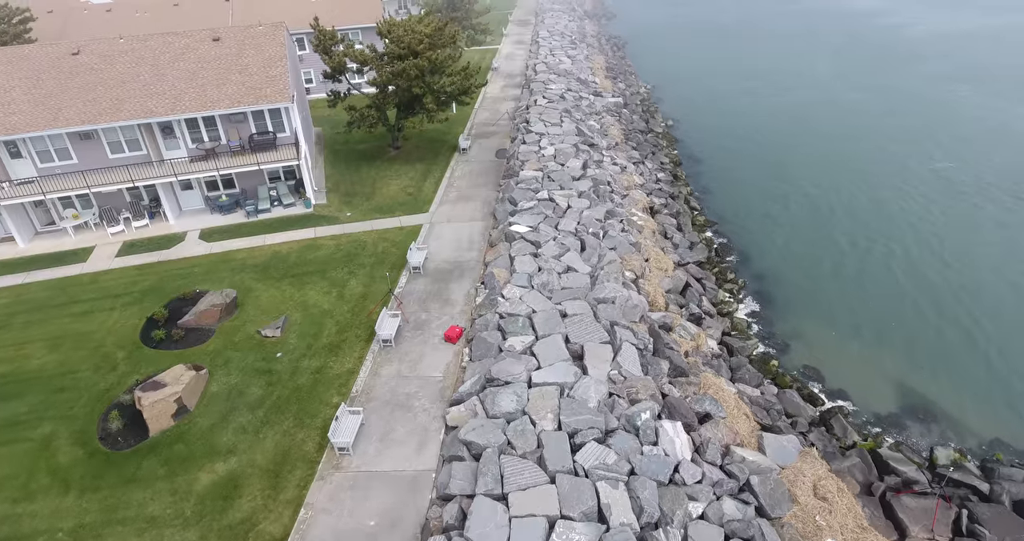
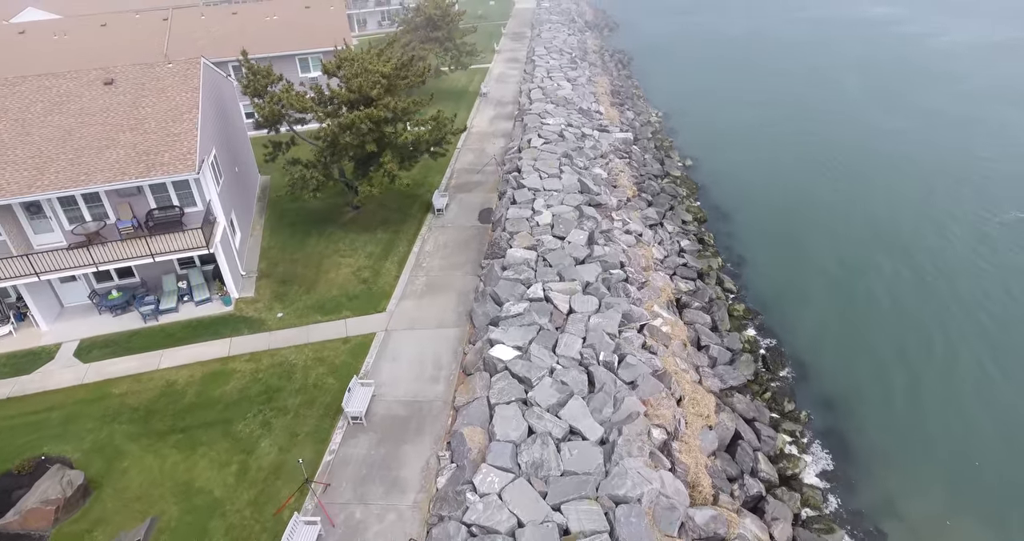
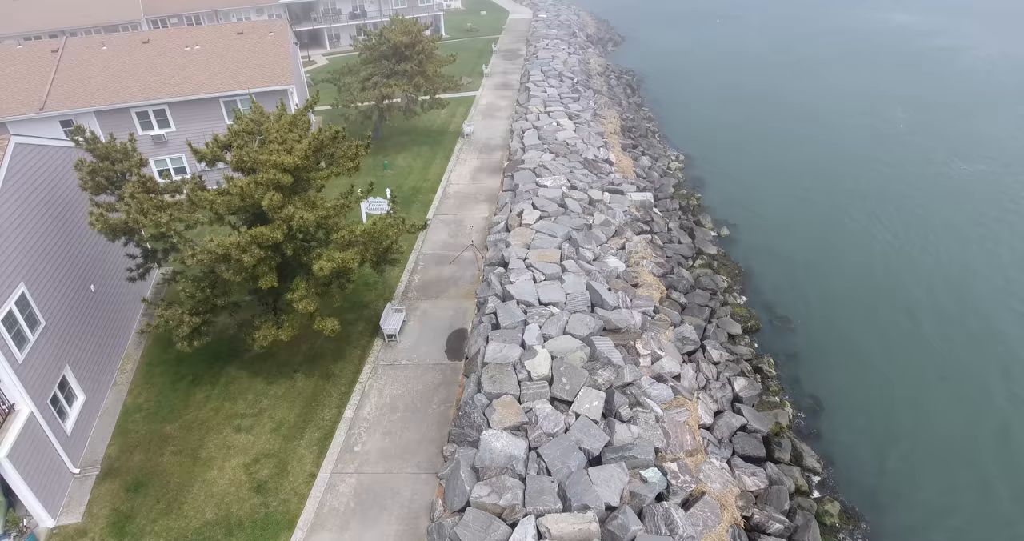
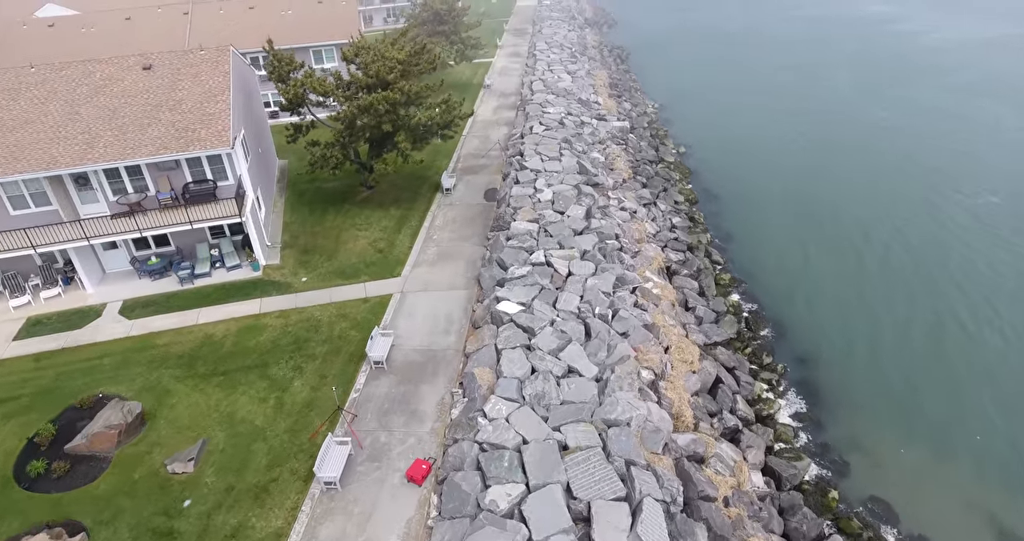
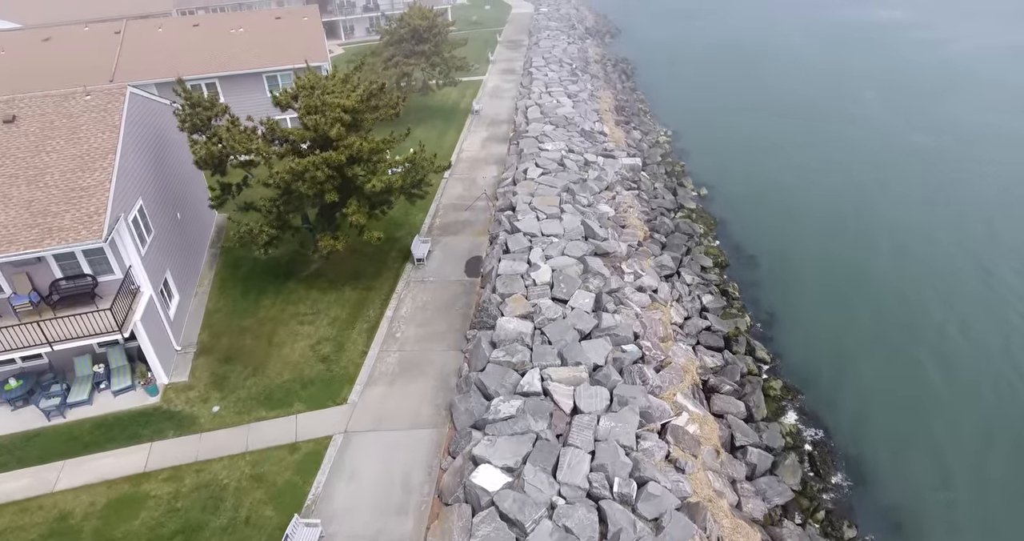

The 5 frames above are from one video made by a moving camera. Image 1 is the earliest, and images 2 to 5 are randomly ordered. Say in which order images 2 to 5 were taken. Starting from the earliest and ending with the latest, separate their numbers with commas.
4, 2, 5, 3
